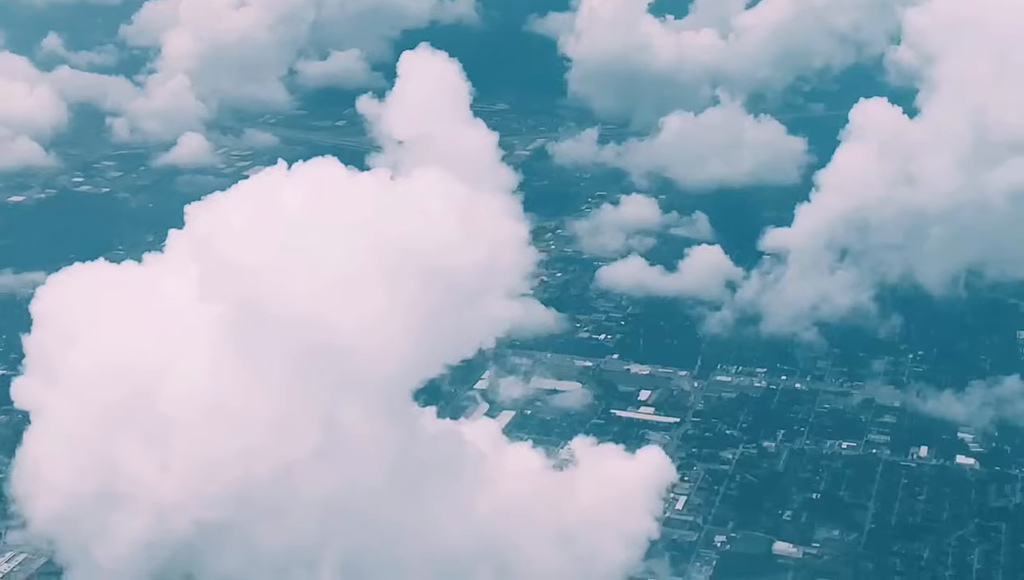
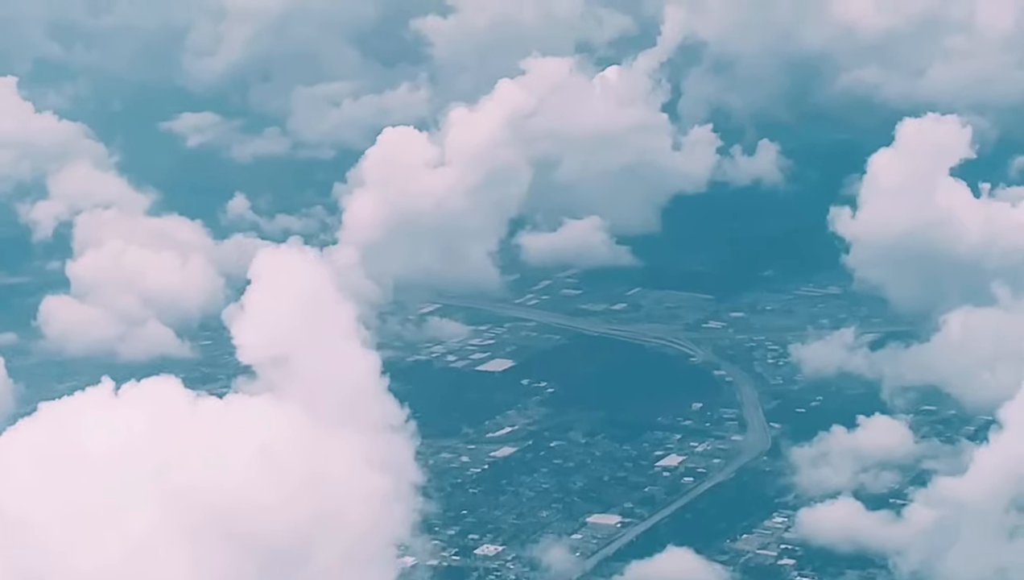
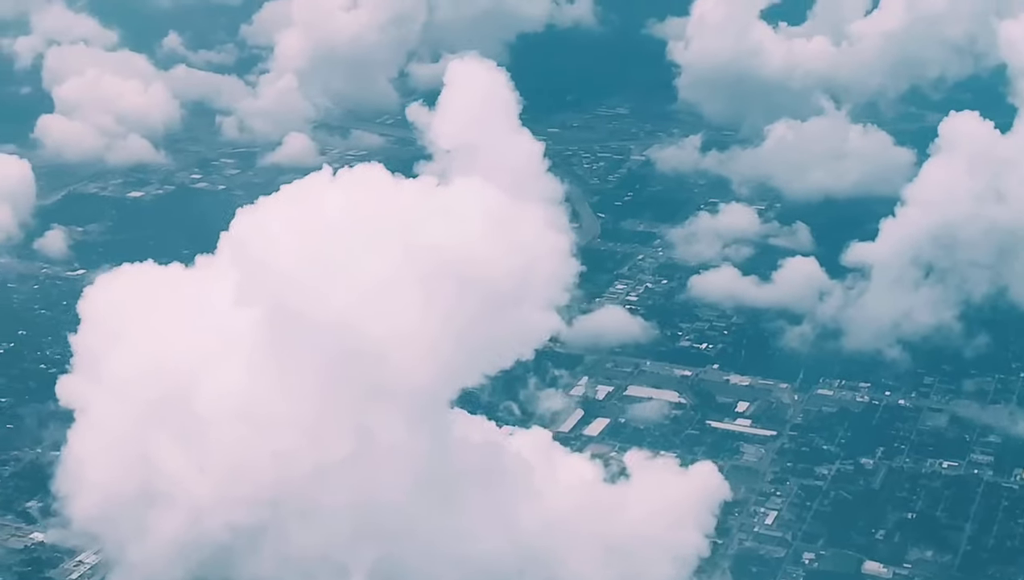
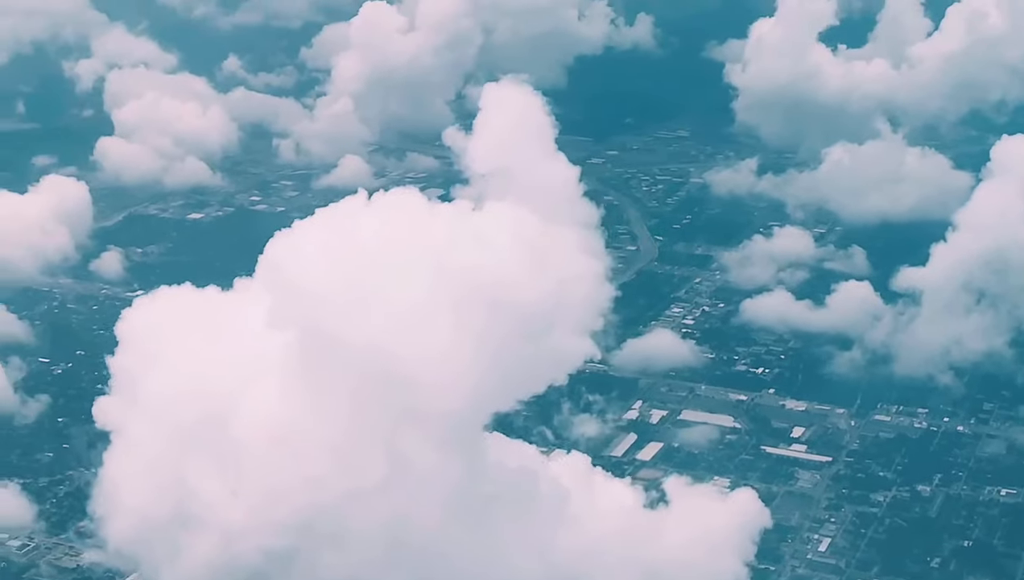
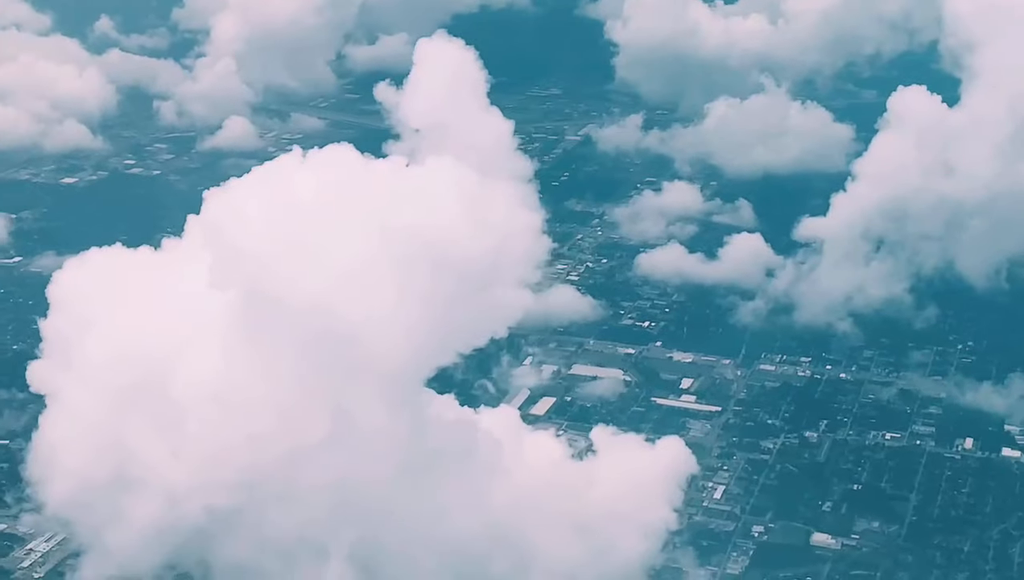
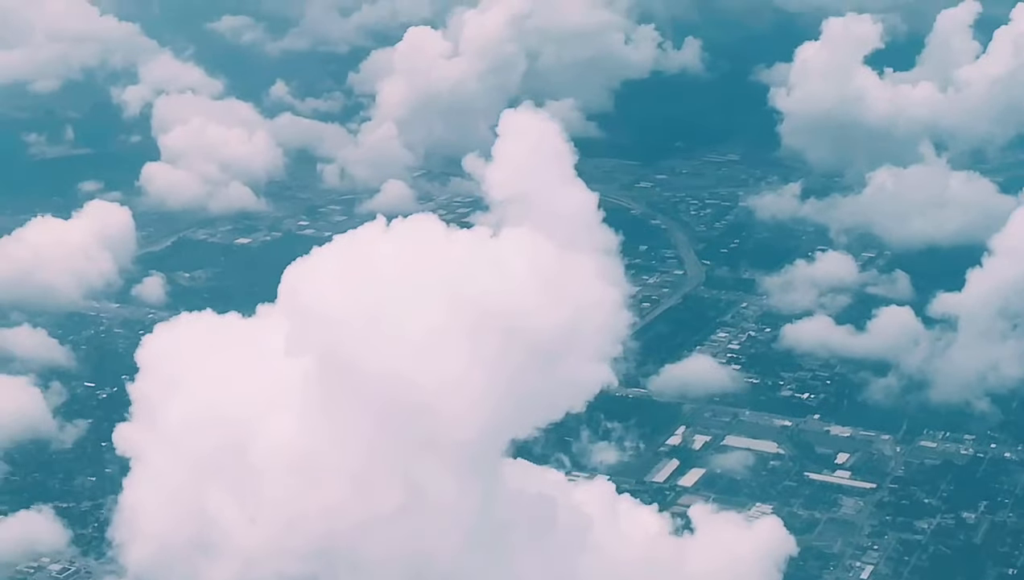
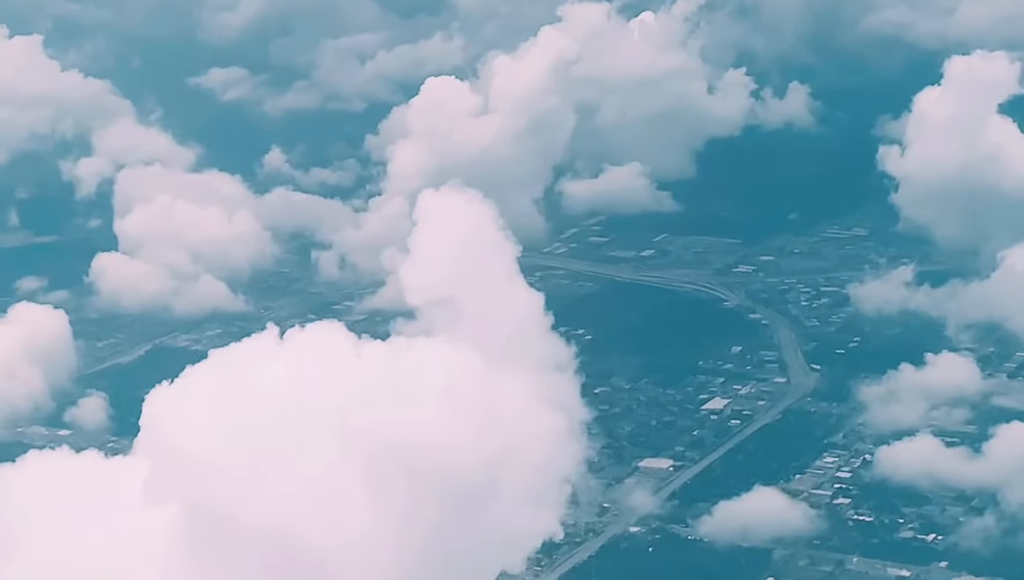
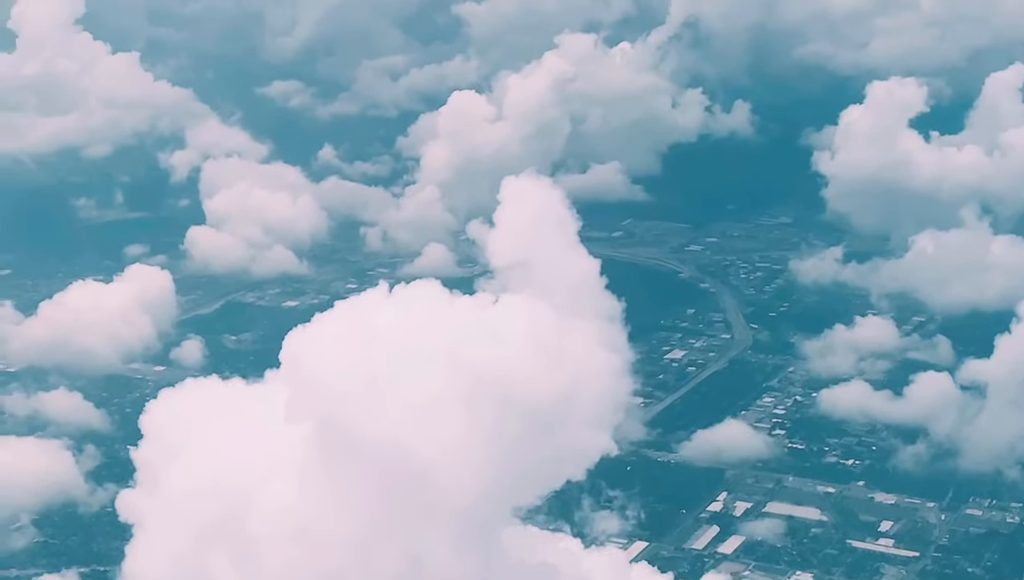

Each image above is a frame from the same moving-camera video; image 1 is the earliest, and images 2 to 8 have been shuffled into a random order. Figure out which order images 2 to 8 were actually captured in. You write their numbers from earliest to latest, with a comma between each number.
5, 3, 4, 6, 8, 7, 2
